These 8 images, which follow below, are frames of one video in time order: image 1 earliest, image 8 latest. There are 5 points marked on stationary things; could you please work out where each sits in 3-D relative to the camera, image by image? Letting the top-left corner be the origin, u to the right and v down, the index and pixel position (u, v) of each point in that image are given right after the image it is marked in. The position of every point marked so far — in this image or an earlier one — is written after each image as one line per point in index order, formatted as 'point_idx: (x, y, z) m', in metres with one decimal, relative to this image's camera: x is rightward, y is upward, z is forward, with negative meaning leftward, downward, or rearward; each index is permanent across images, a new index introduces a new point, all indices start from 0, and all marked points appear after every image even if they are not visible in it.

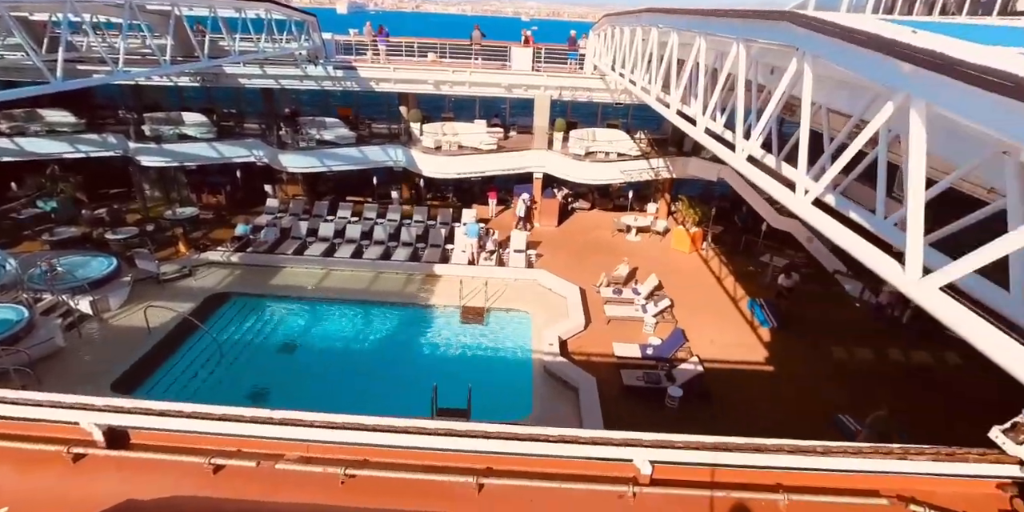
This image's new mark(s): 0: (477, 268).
0: (-1.1, -0.3, +14.7) m
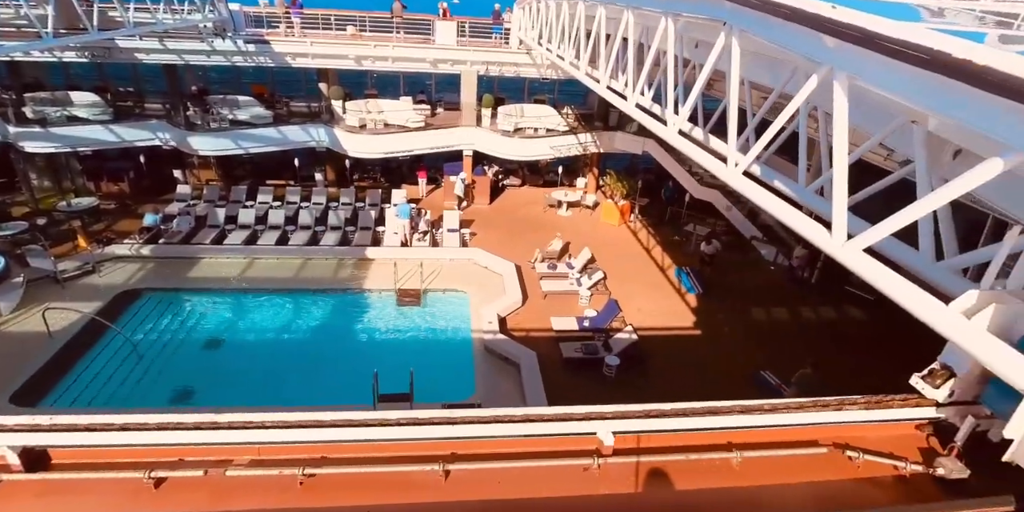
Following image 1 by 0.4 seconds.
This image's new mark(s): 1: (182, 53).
0: (-2.9, +0.2, +14.4) m
1: (-10.3, +6.3, +15.2) m
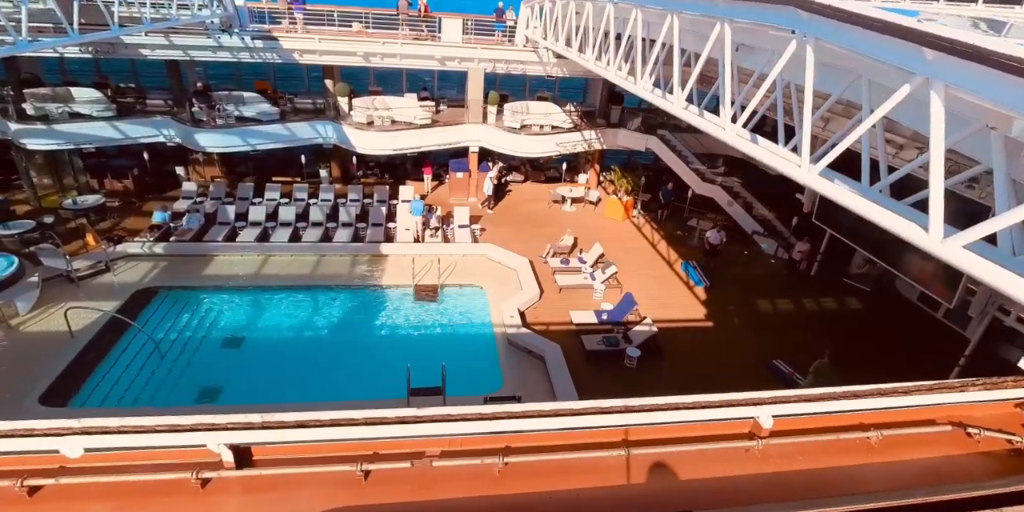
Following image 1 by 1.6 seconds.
0: (-2.5, +0.3, +14.6) m
1: (-10.0, +6.4, +14.9) m
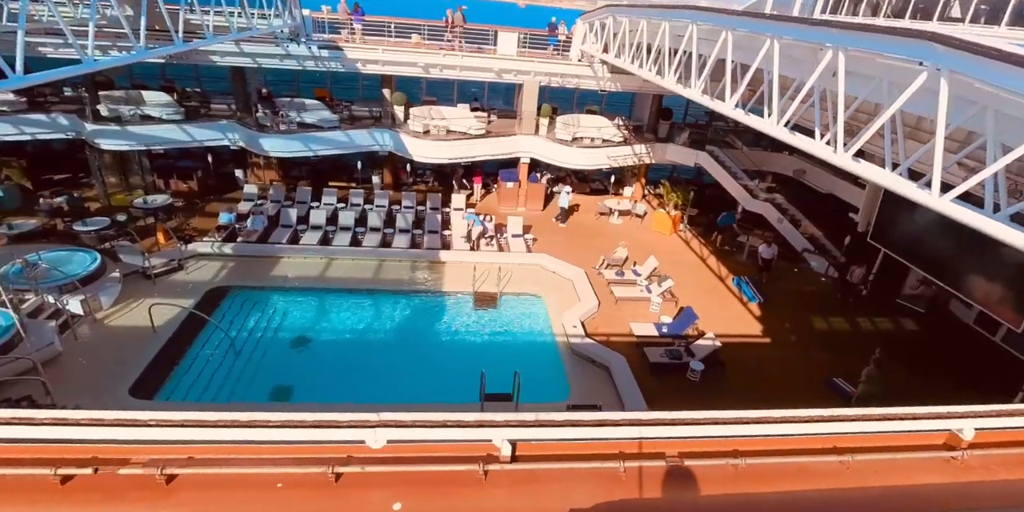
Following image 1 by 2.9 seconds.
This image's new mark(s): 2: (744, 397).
0: (-0.9, +0.1, +14.9) m
1: (-8.2, +6.3, +15.5) m
2: (+5.3, -3.2, +11.1) m
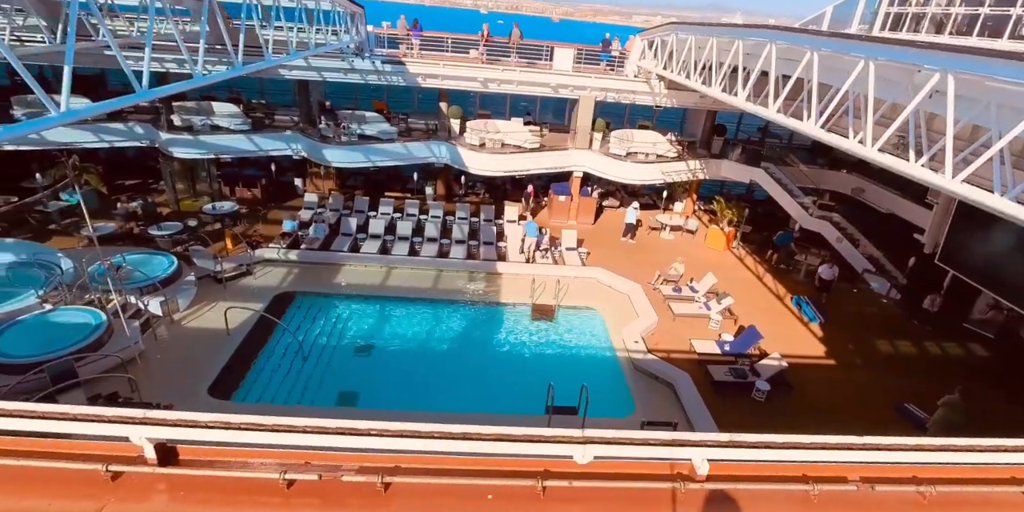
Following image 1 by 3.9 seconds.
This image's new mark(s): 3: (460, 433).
0: (+0.8, -0.3, +15.0) m
1: (-6.3, +6.1, +16.0) m
2: (+6.7, -3.7, +10.9) m
3: (-0.3, -1.1, +2.9) m
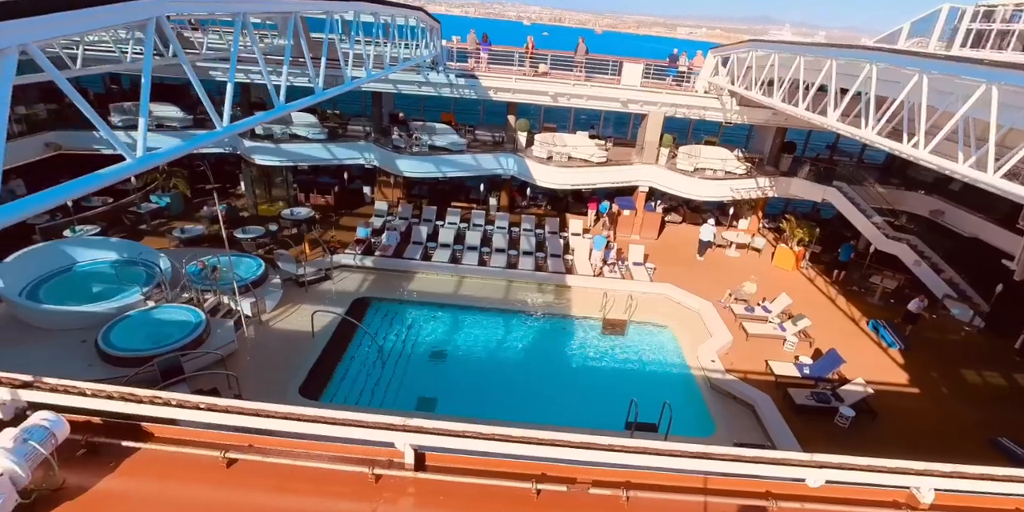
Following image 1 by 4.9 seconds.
0: (+2.9, -0.7, +15.0) m
1: (-3.9, +5.9, +16.6) m
2: (+8.5, -4.2, +10.5) m
3: (+1.1, -1.2, +3.0) m
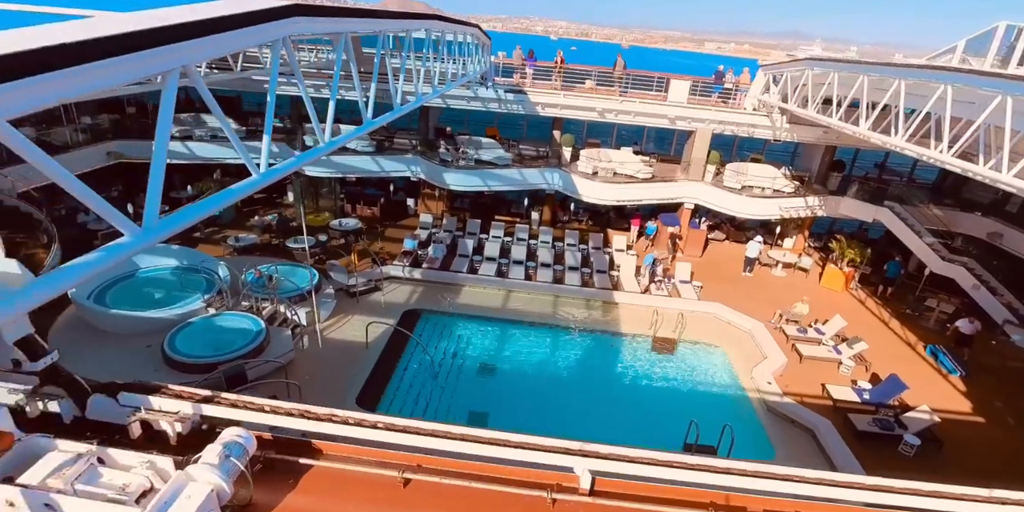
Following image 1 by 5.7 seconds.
0: (+4.3, -1.3, +14.9) m
1: (-2.3, +5.5, +16.8) m
2: (+9.7, -4.7, +10.1) m
3: (+2.1, -1.4, +3.0) m
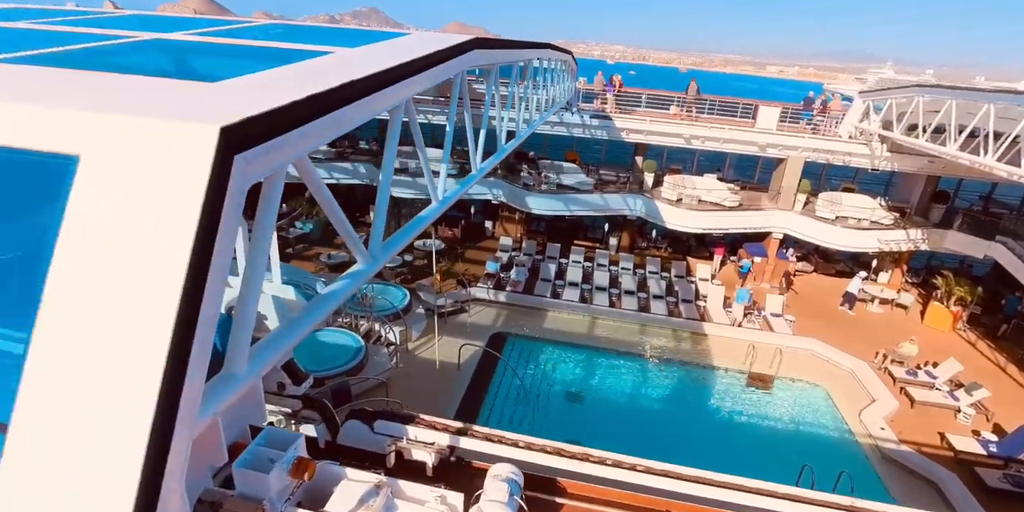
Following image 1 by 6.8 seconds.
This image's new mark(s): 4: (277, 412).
0: (+6.9, -2.2, +14.3) m
1: (+0.7, +4.7, +17.1) m
2: (+11.7, -5.6, +9.0) m
3: (+3.6, -1.8, +2.6) m
4: (-1.6, -1.1, +3.3) m
